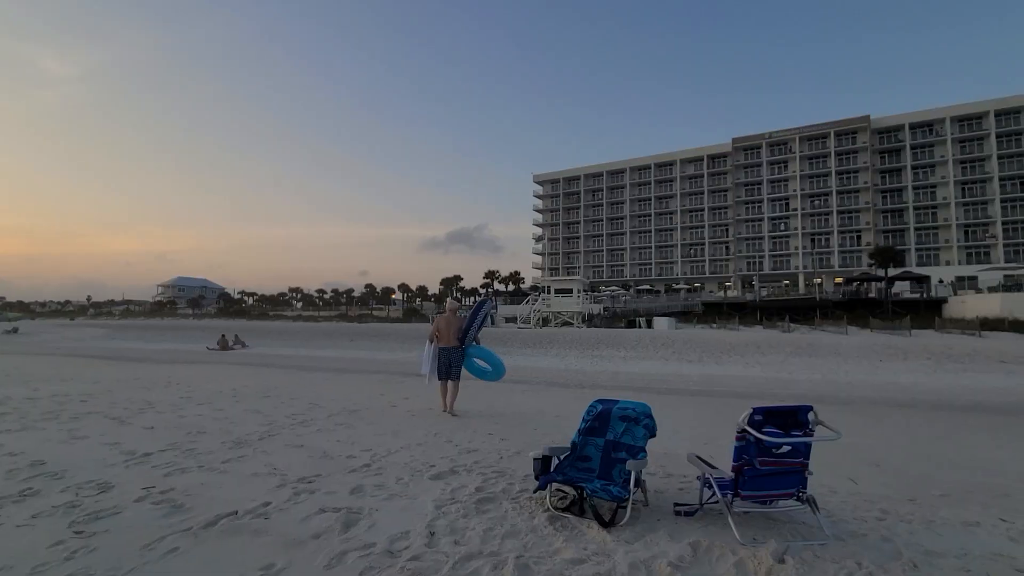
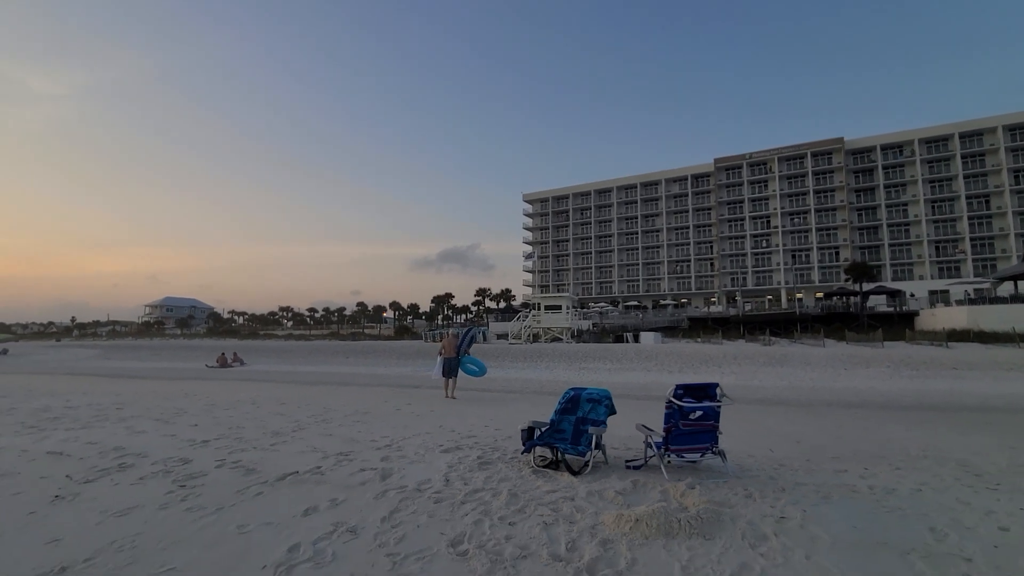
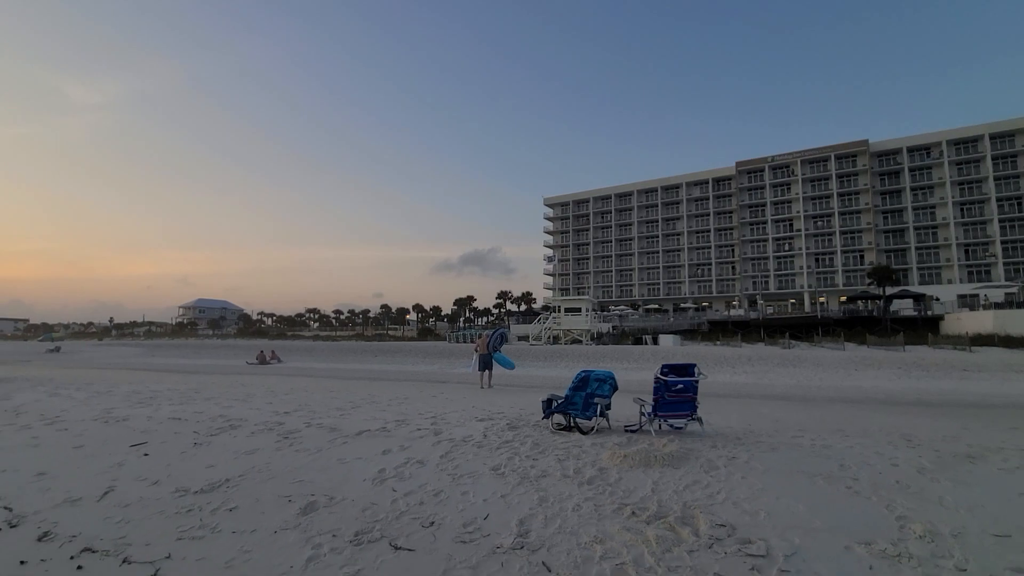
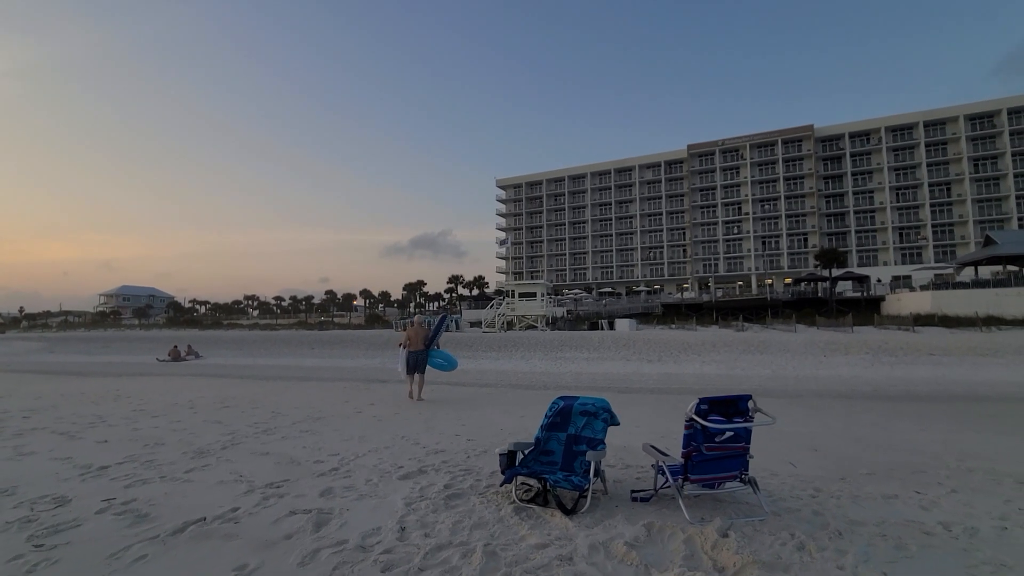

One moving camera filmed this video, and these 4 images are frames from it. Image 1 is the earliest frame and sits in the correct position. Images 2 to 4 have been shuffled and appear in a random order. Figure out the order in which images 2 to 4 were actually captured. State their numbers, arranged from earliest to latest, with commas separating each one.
4, 2, 3
